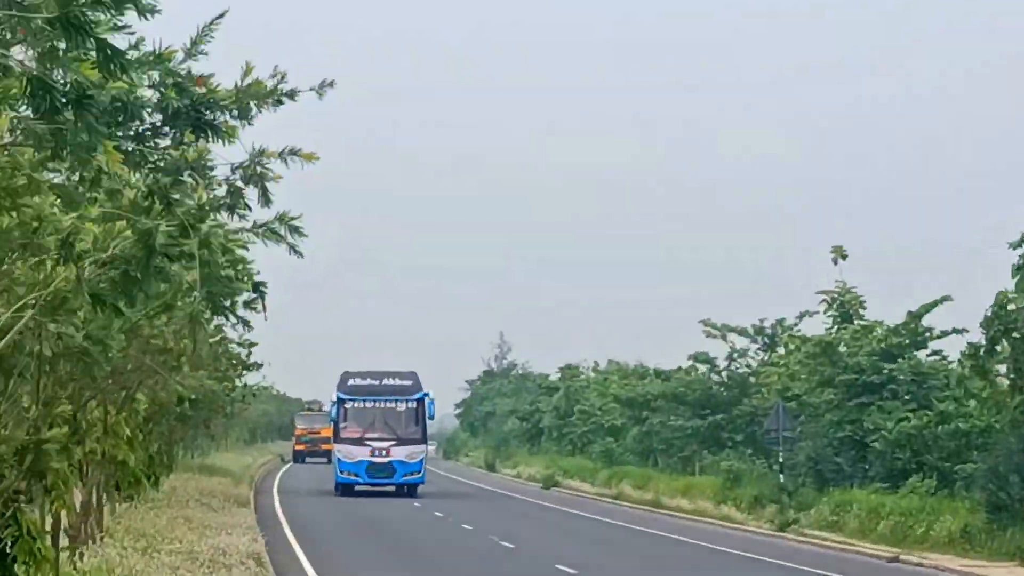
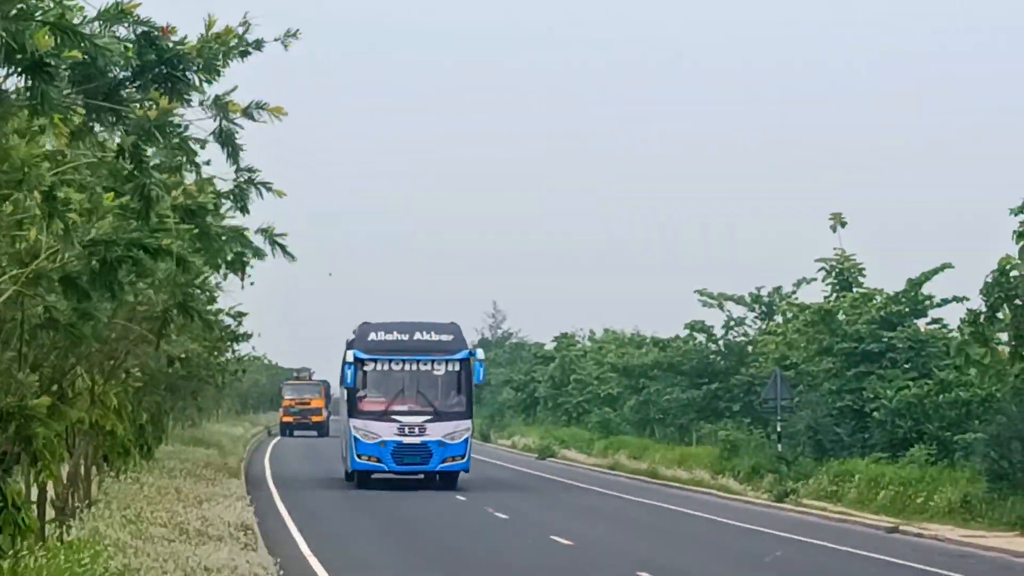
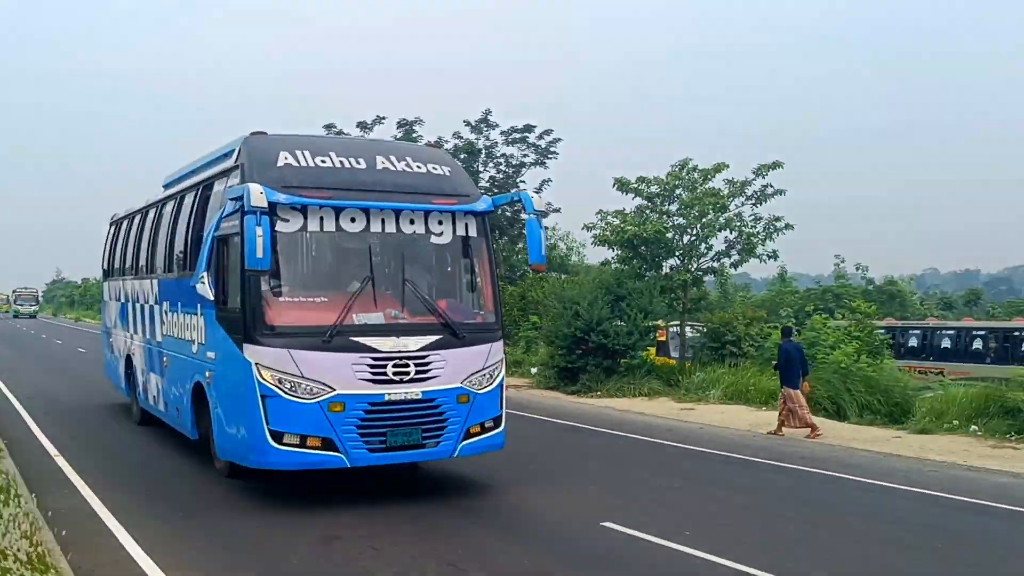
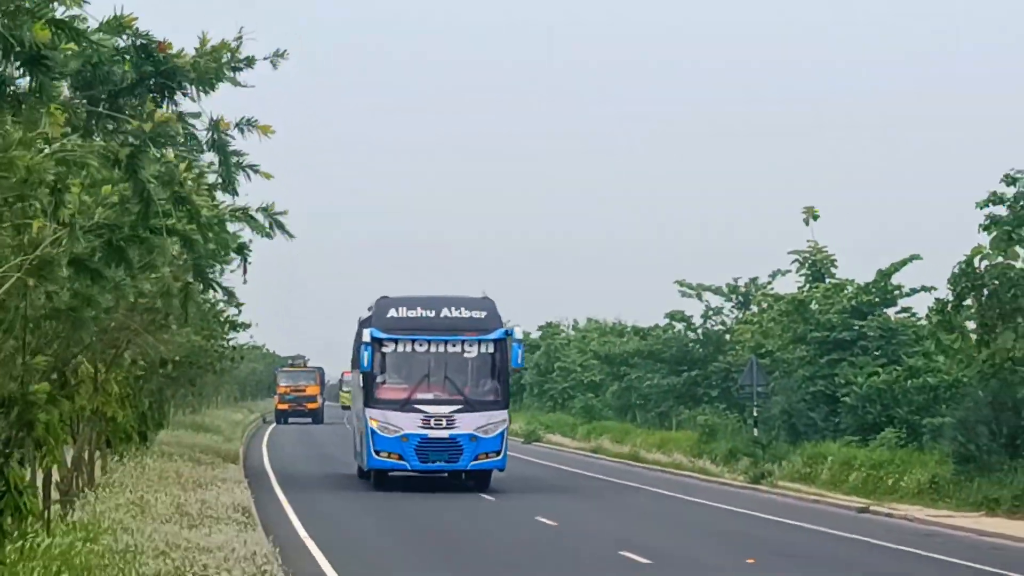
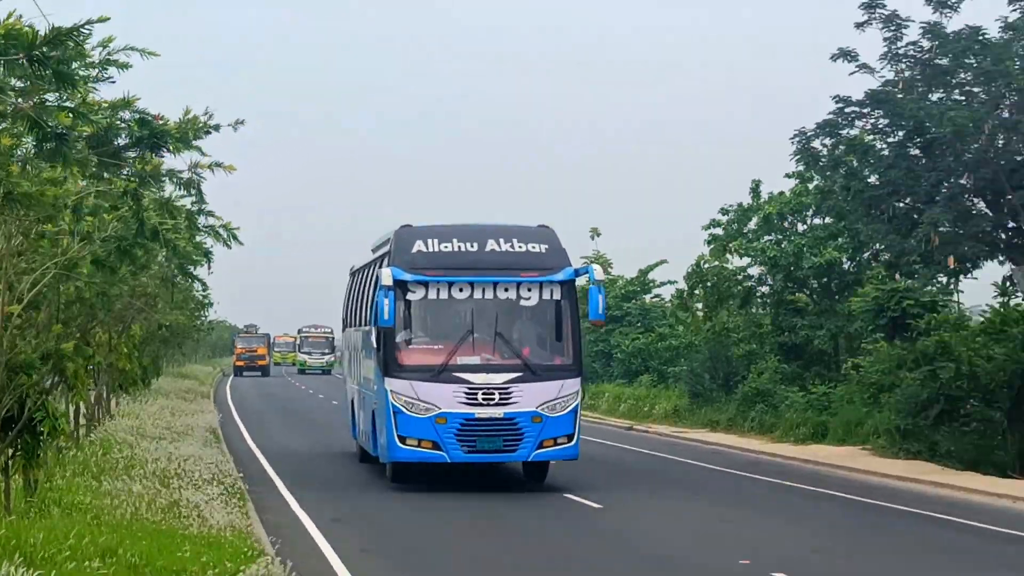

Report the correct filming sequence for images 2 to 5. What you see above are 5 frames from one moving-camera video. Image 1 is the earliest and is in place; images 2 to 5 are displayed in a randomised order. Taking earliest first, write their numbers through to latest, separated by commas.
2, 4, 5, 3
